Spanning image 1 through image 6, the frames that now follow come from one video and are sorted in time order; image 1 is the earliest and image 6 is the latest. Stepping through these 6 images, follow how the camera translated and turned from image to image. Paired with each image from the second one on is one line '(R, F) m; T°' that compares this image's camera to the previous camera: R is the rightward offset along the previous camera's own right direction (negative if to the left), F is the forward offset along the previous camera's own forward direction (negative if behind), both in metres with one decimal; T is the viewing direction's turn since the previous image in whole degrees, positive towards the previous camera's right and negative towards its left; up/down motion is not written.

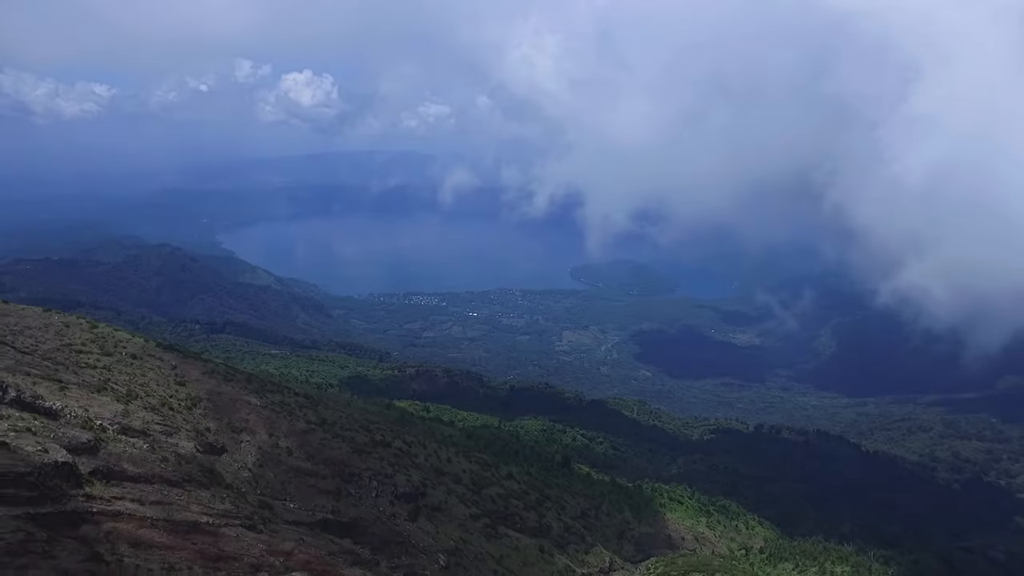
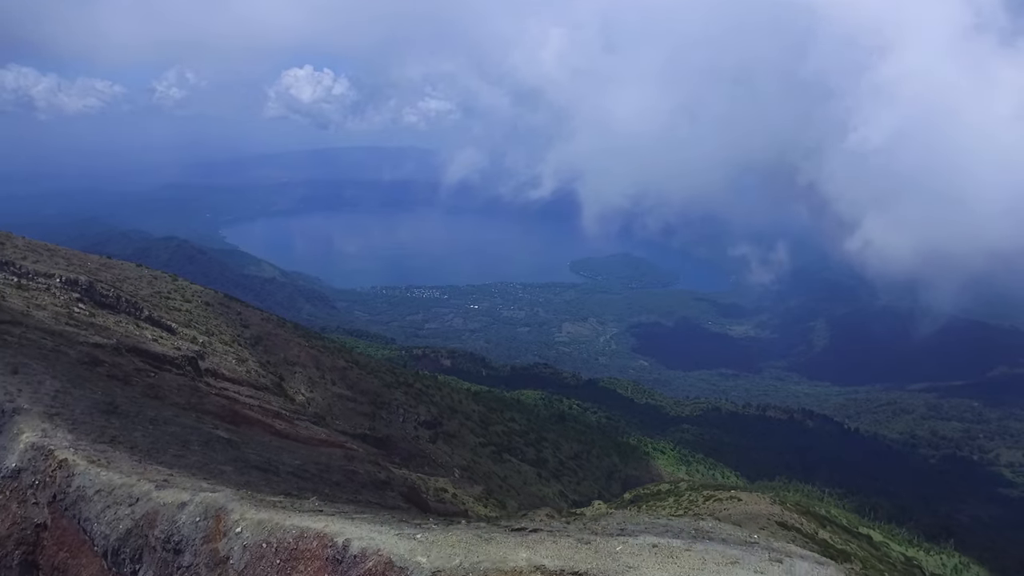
(-0.2, -9.9) m; 0°
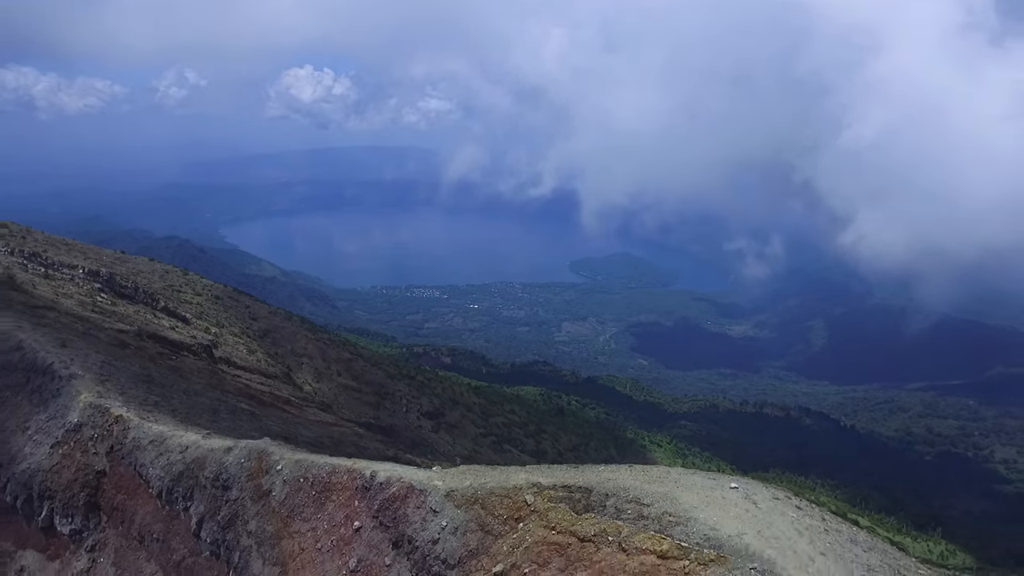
(0.0, -1.8) m; 0°
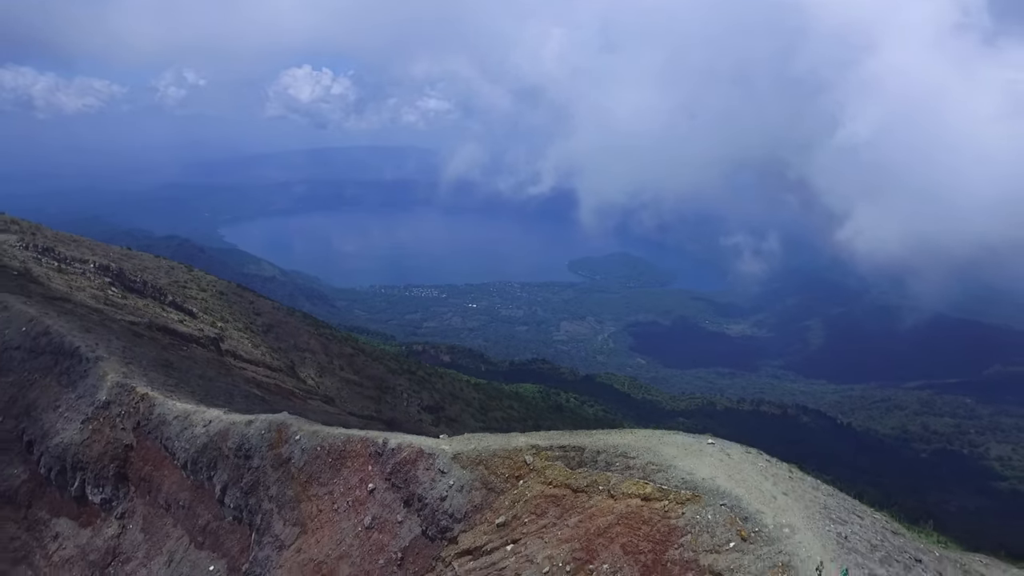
(0.0, -1.0) m; 0°
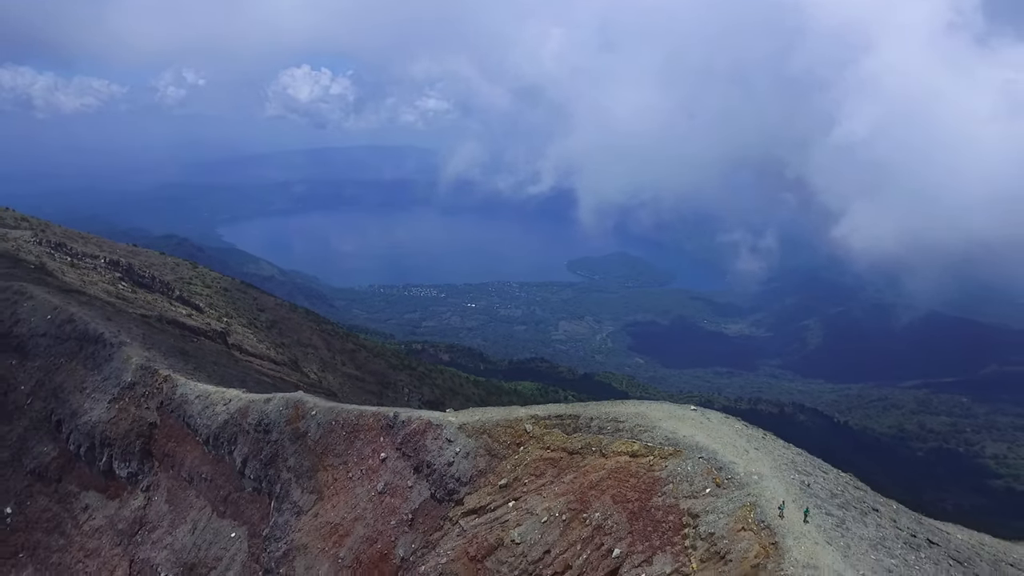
(0.0, -1.0) m; 0°
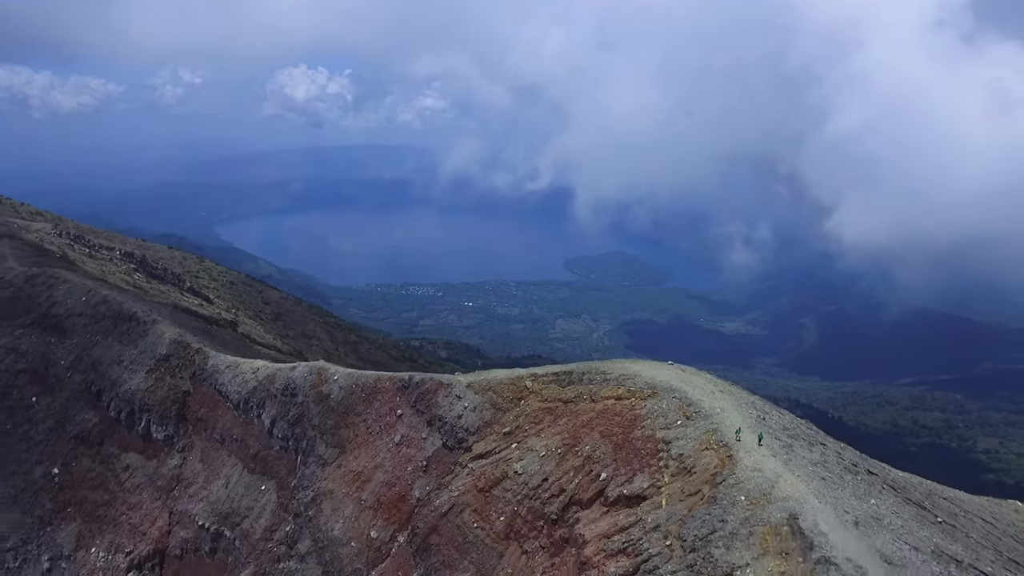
(-0.1, -1.7) m; 0°
